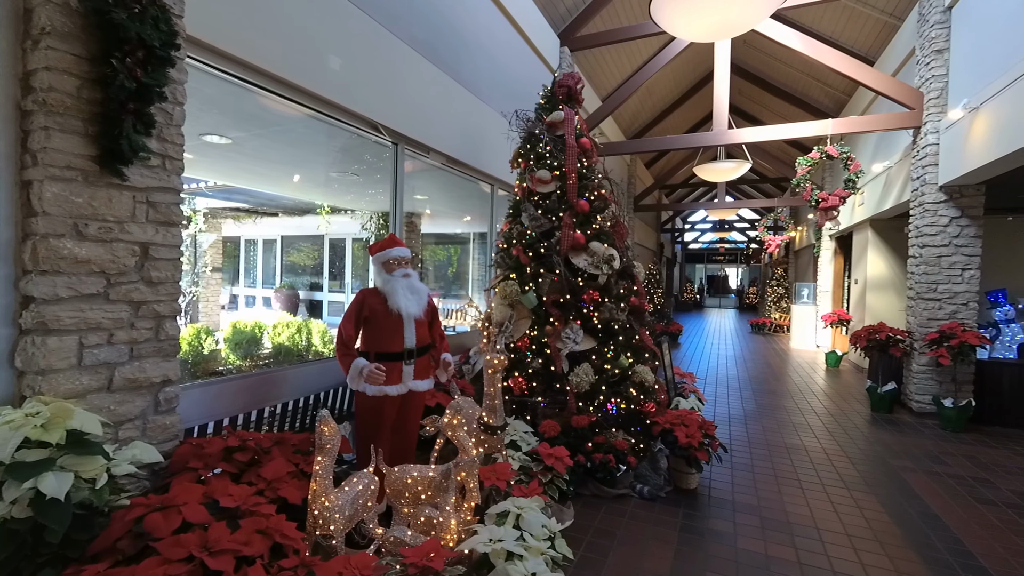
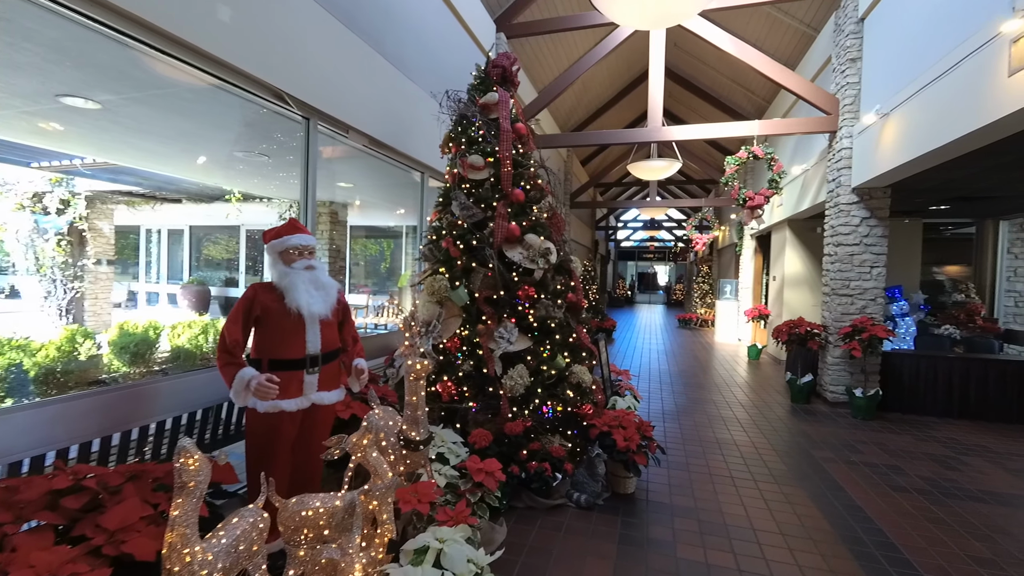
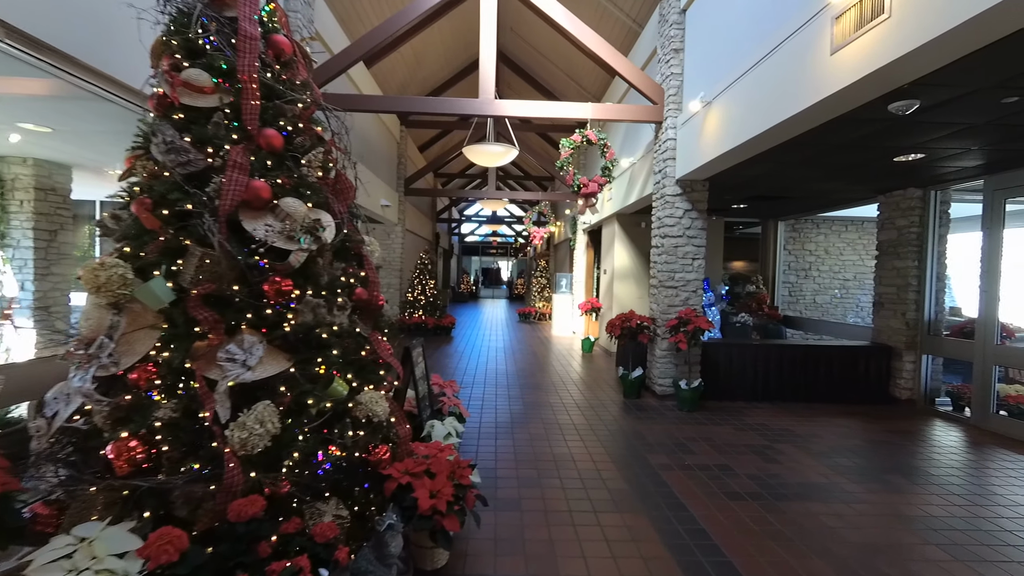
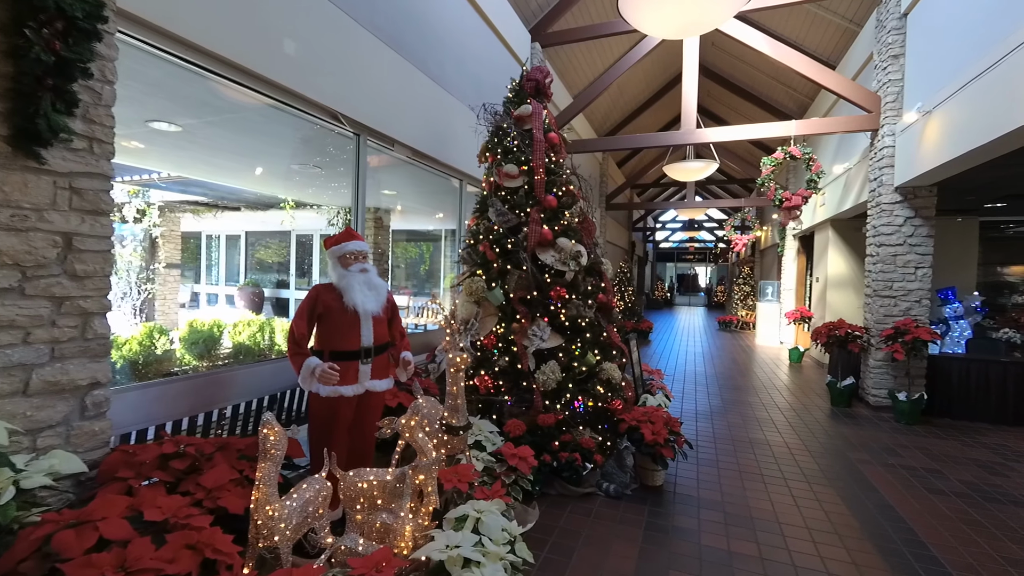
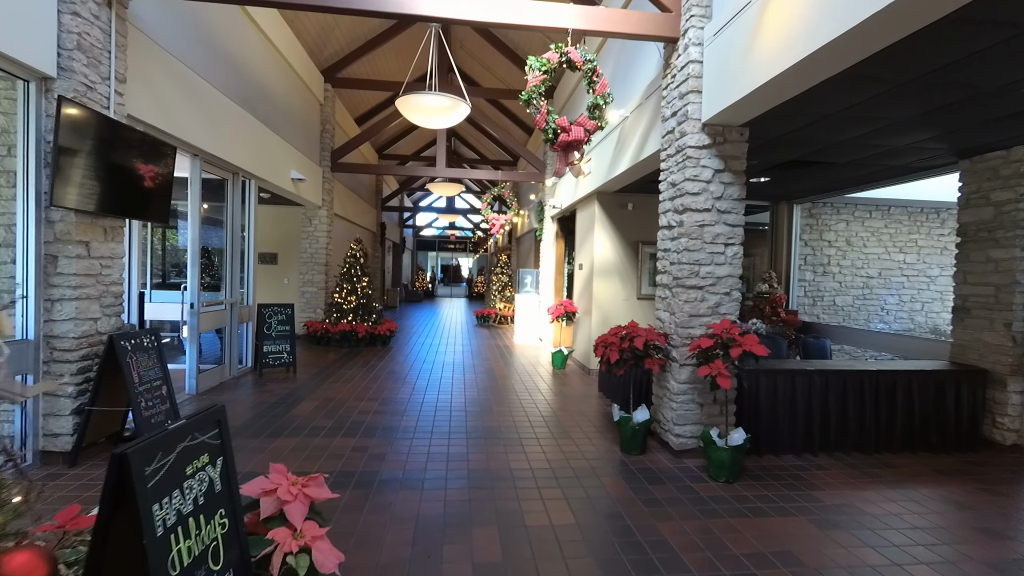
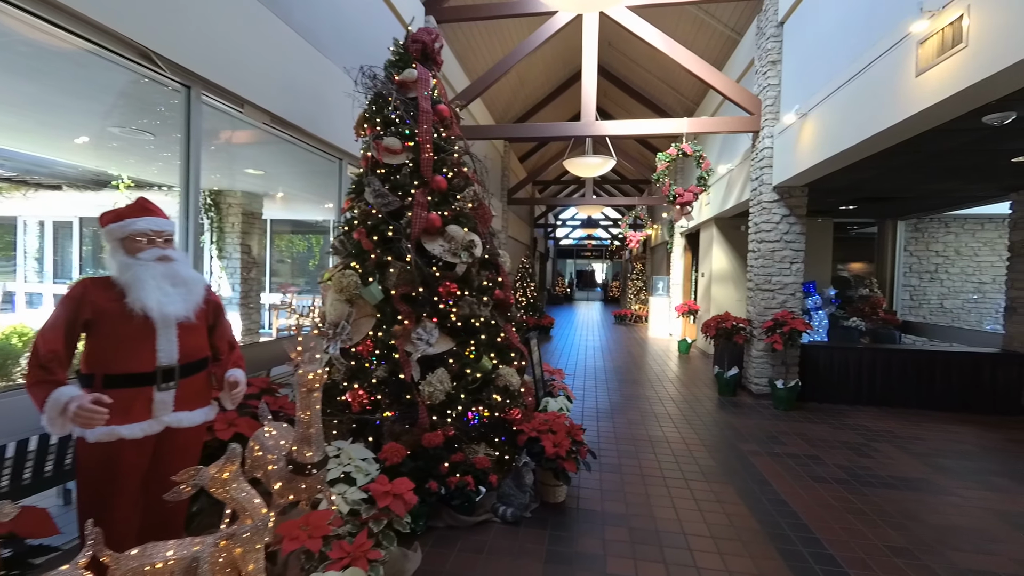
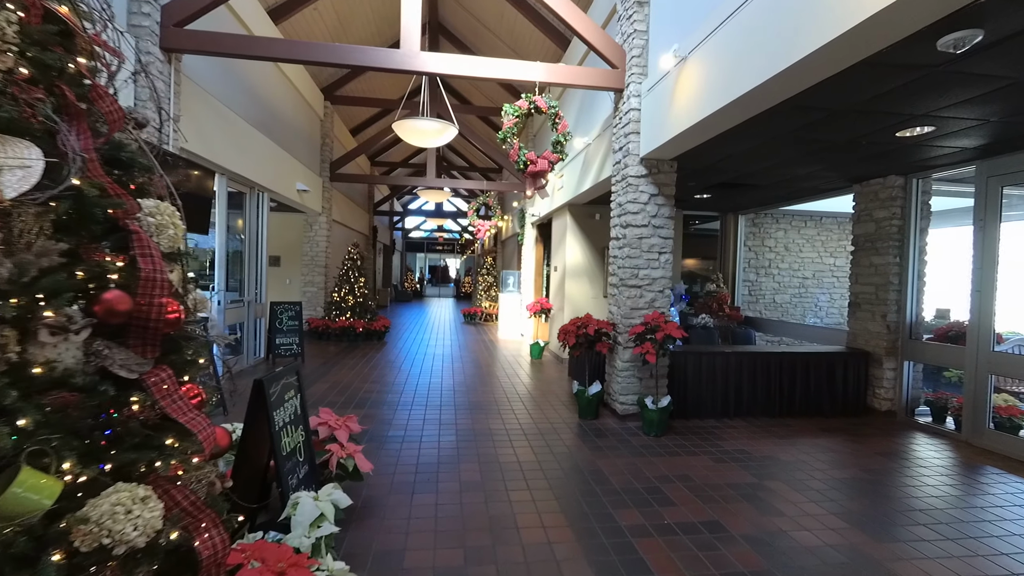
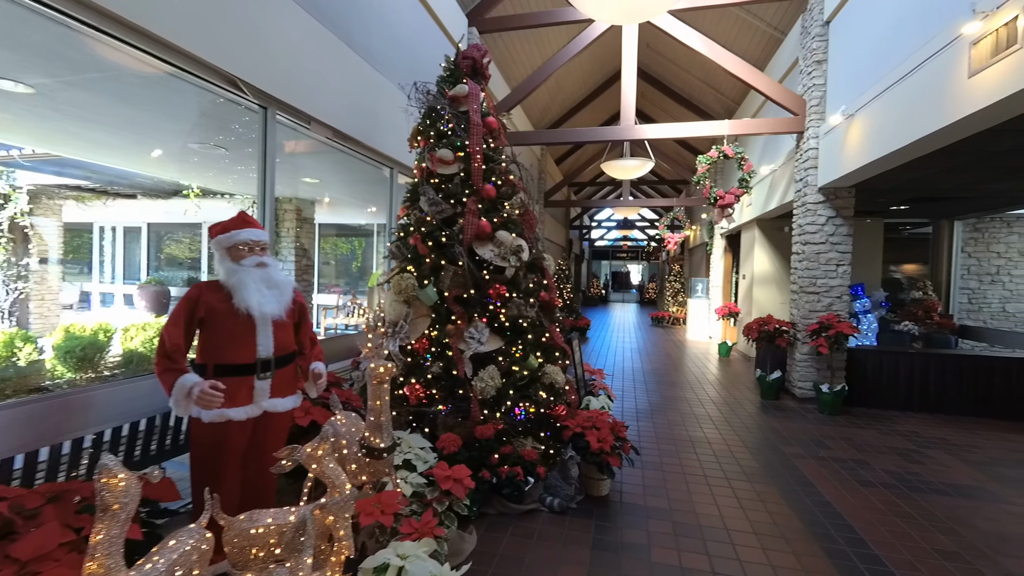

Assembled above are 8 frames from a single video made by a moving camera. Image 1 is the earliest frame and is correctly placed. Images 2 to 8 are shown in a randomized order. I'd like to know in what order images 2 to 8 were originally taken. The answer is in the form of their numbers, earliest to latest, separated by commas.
4, 2, 8, 6, 3, 7, 5
